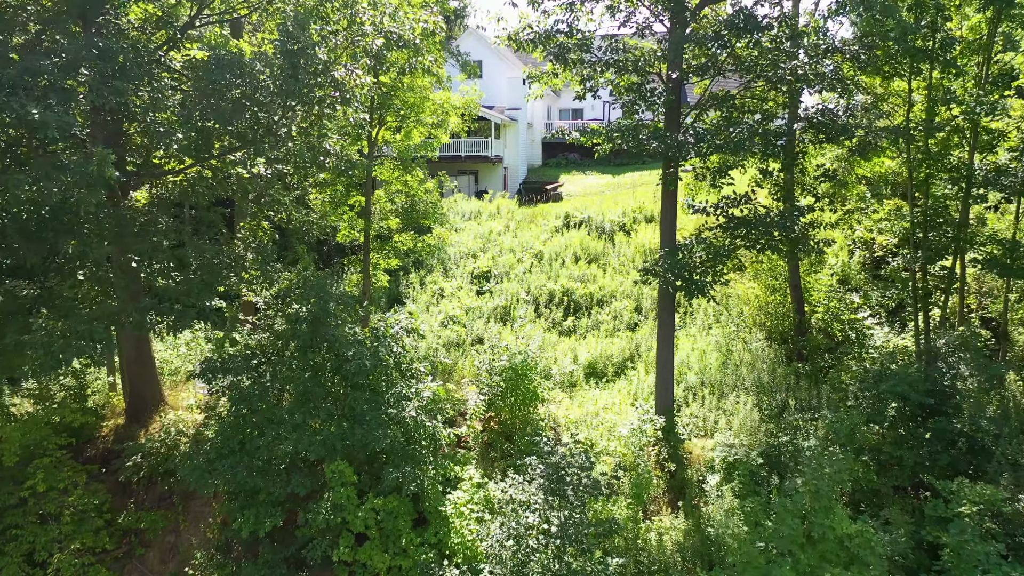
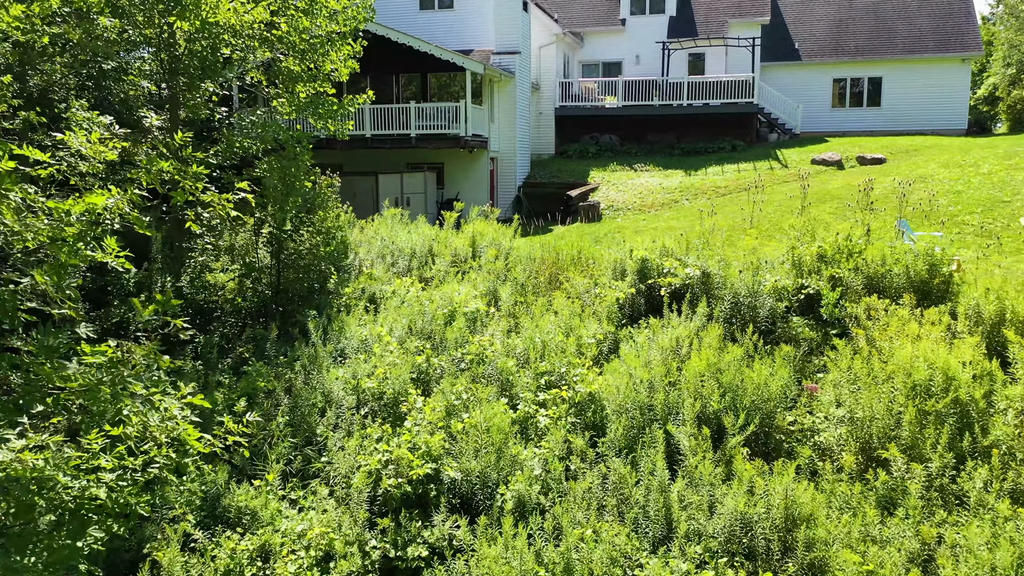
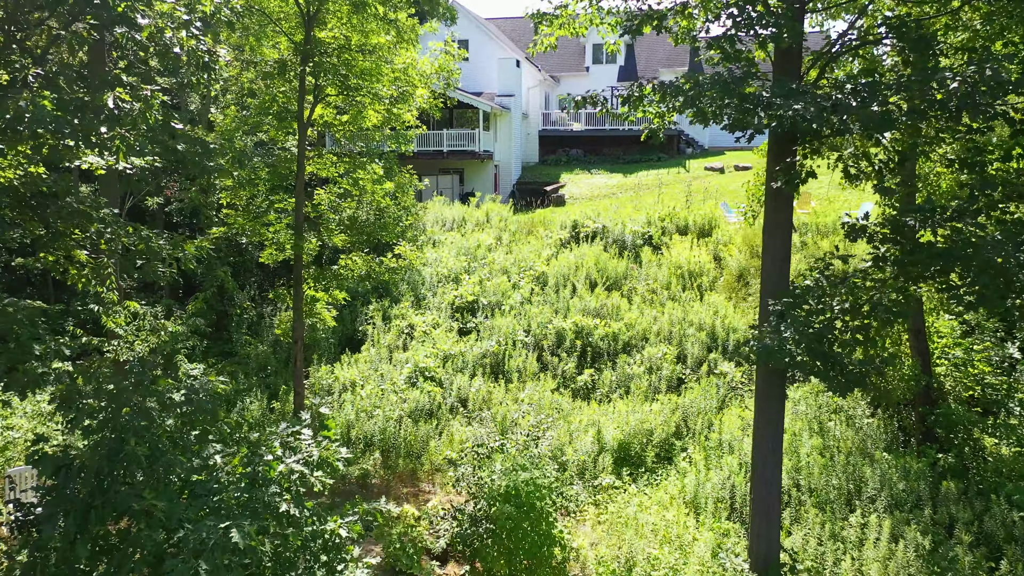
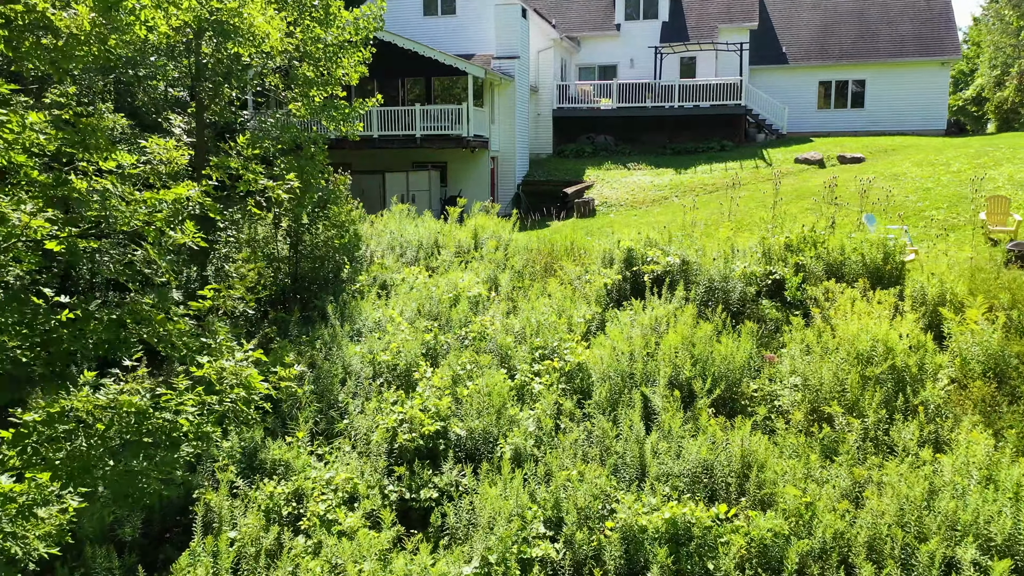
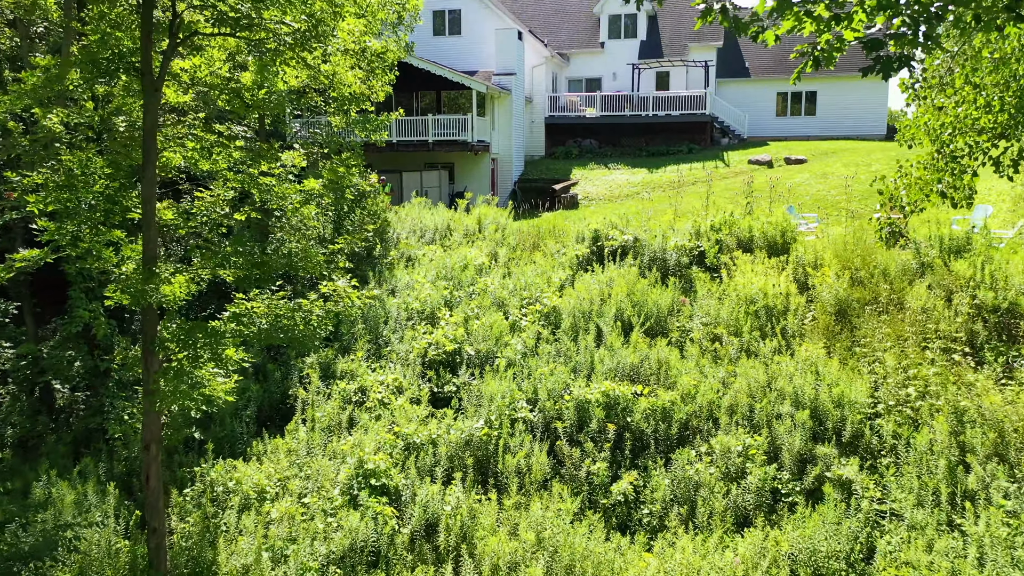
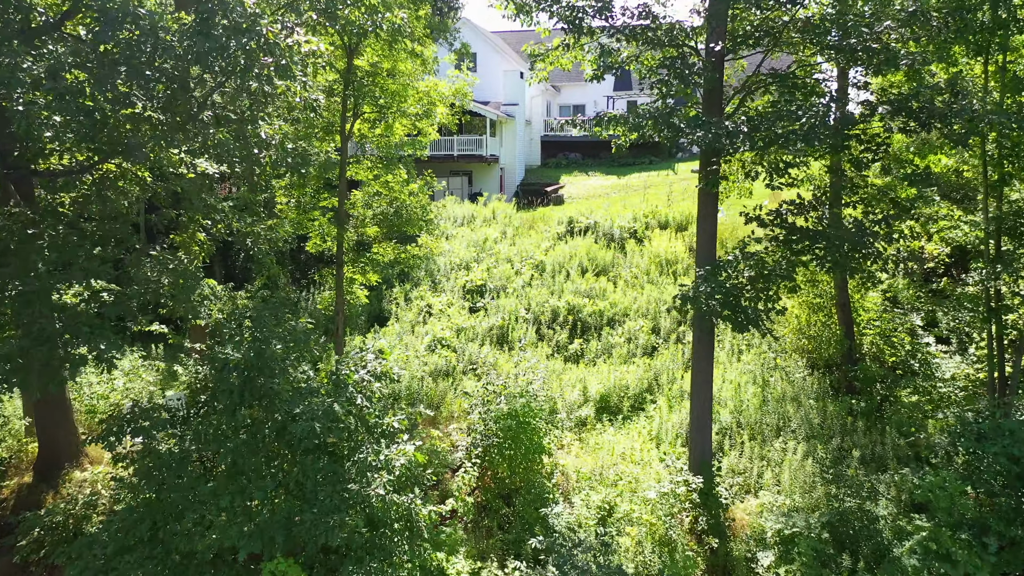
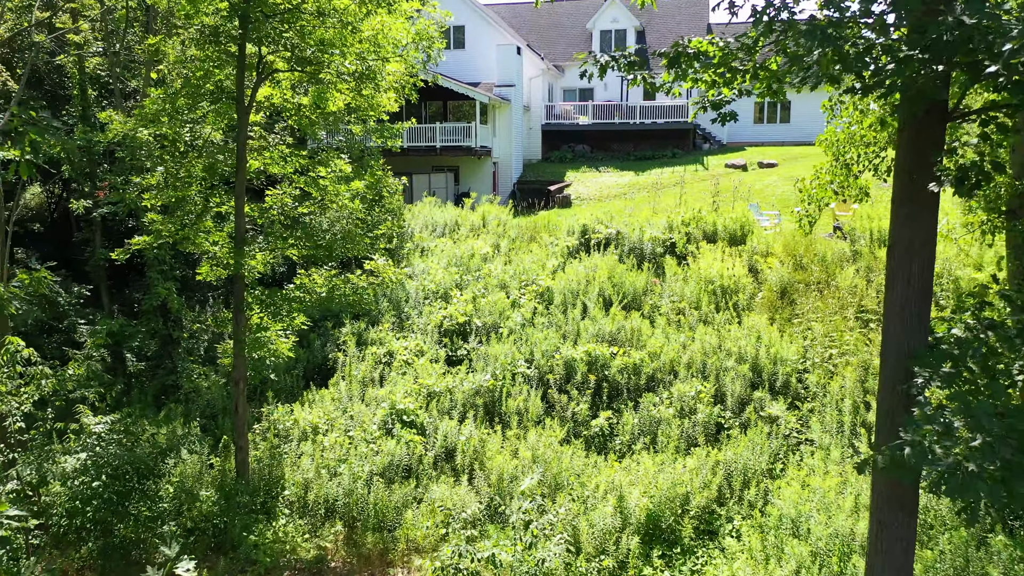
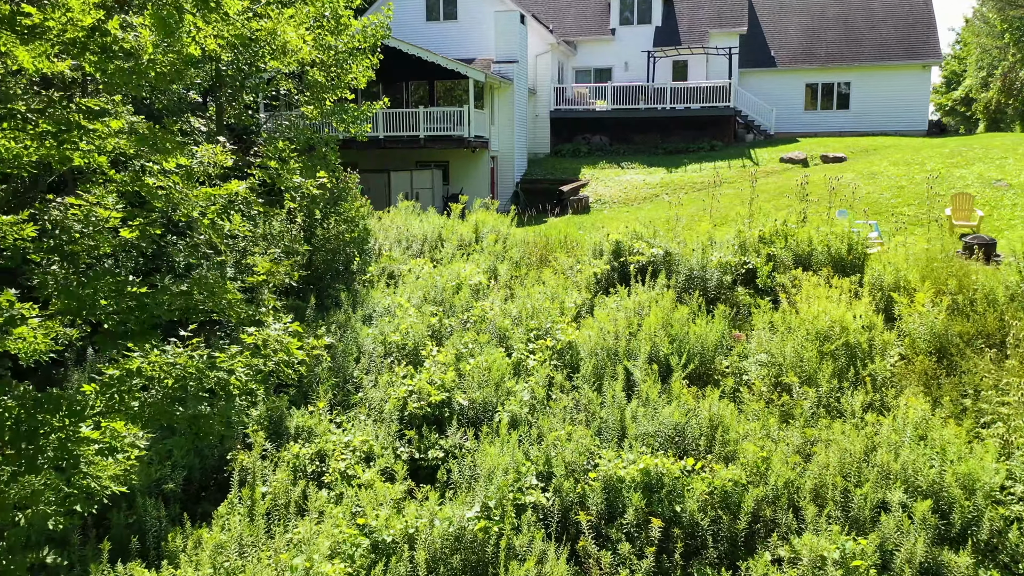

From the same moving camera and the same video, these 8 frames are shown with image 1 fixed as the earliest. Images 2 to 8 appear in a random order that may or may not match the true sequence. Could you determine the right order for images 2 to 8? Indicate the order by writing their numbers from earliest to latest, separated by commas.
6, 3, 7, 5, 8, 4, 2
